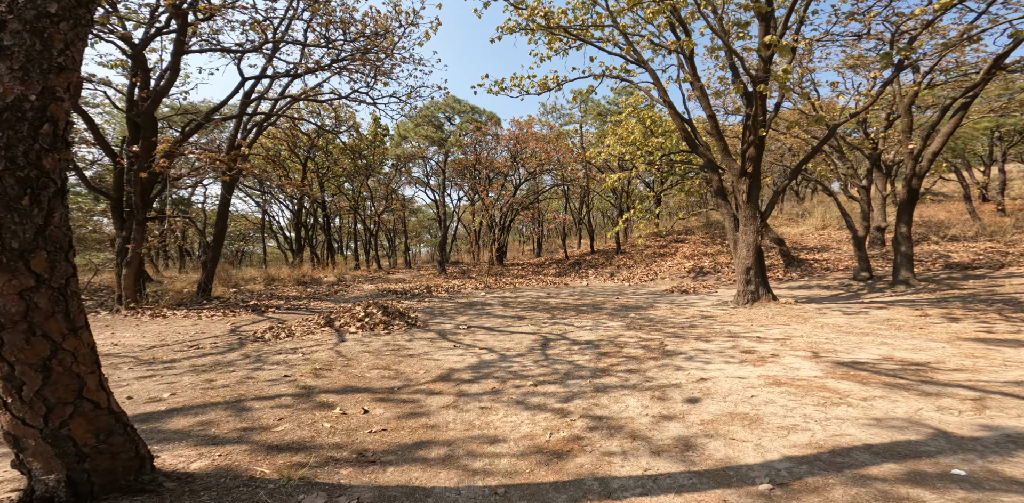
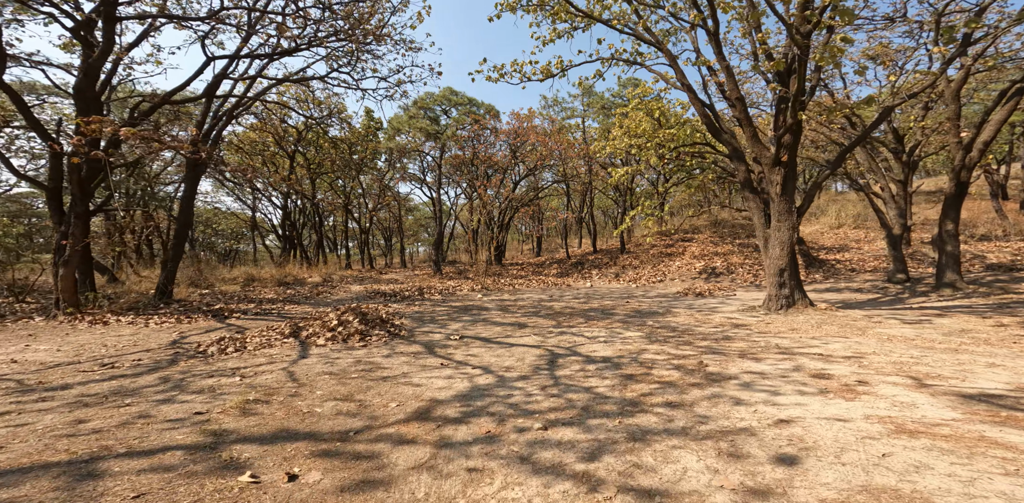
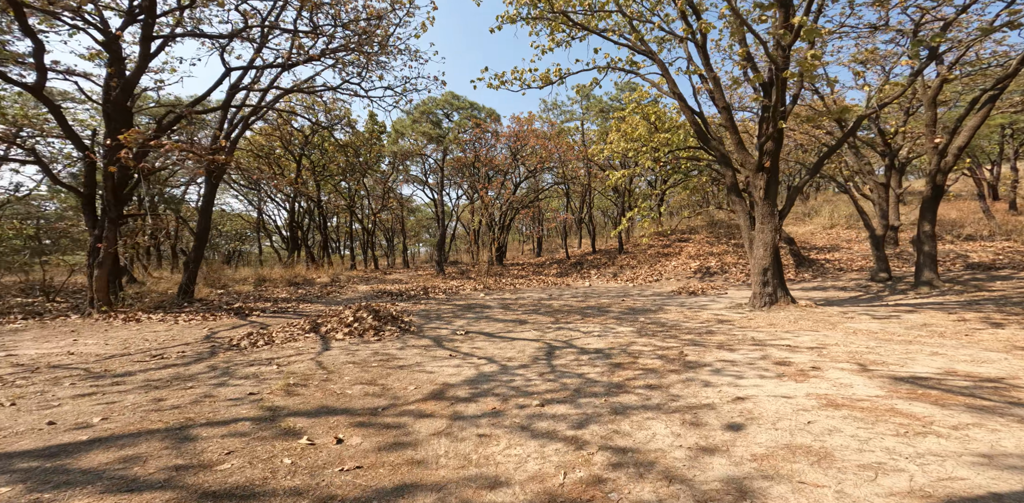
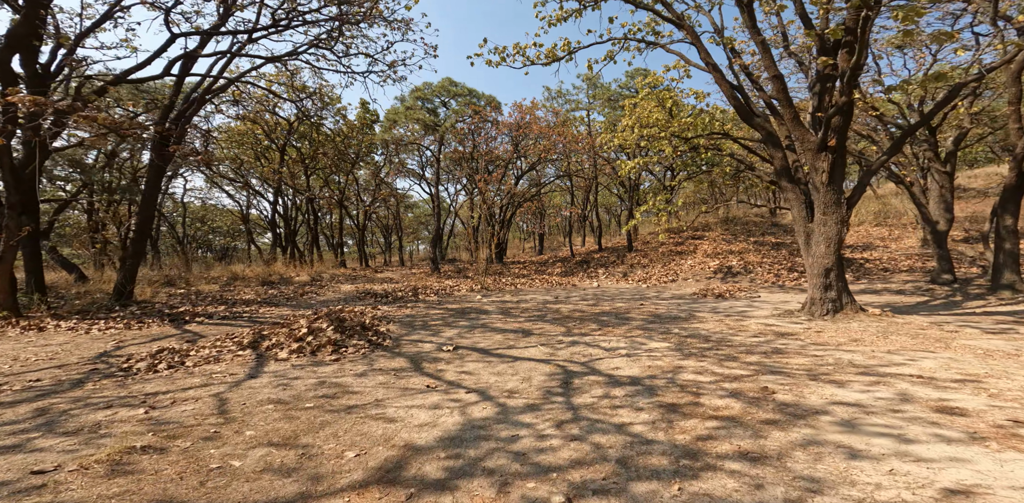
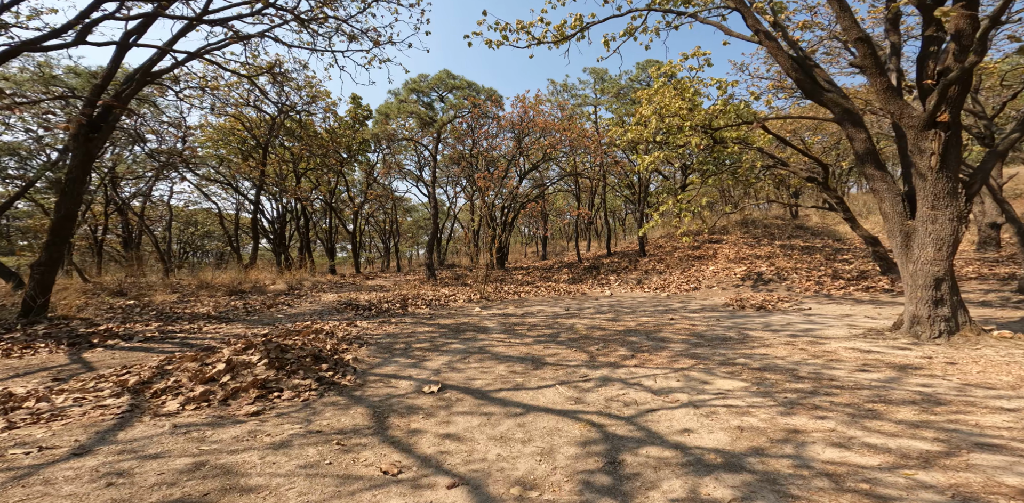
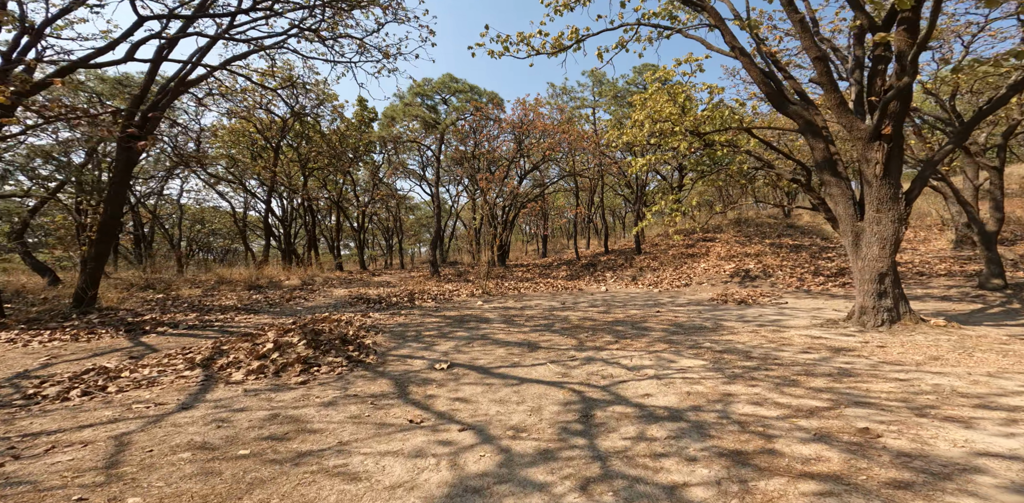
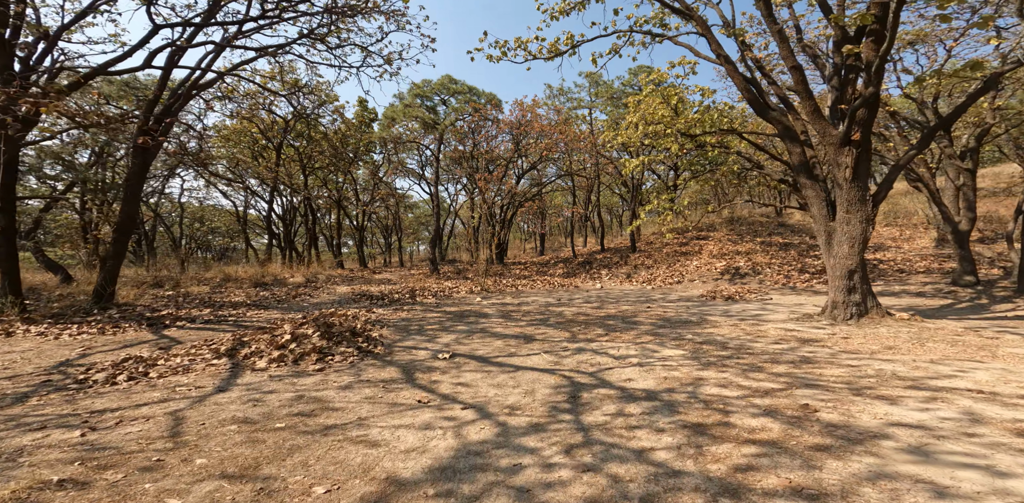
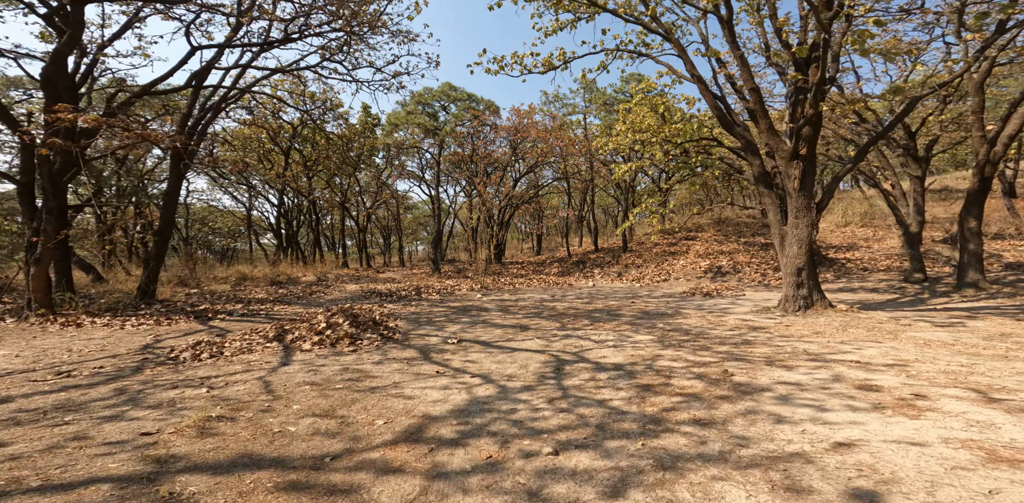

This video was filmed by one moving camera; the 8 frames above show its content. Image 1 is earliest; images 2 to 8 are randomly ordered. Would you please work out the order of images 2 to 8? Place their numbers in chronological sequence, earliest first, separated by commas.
3, 2, 8, 4, 7, 6, 5
